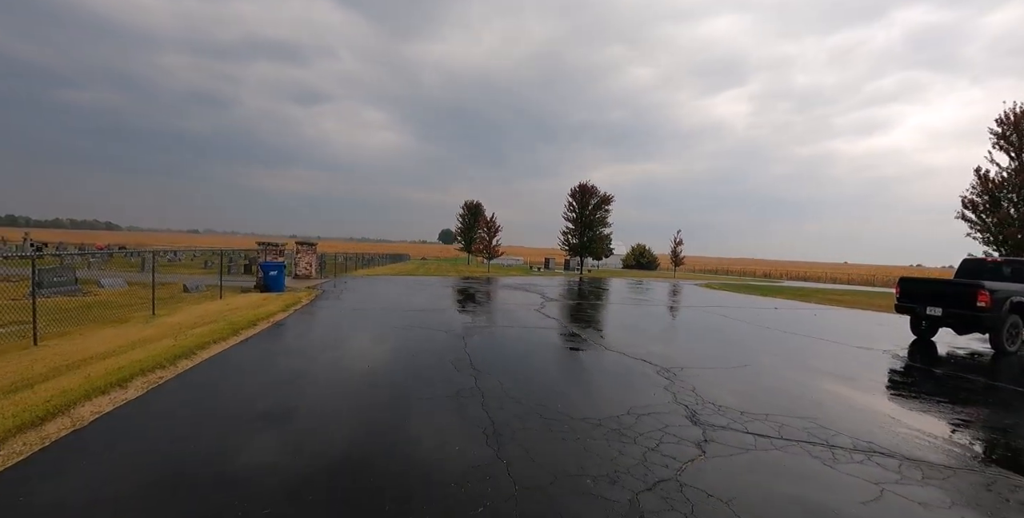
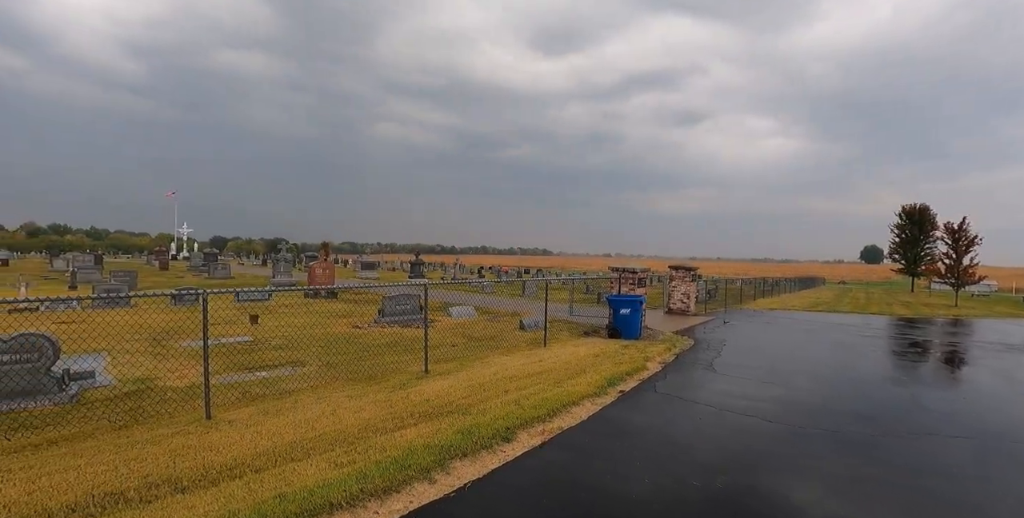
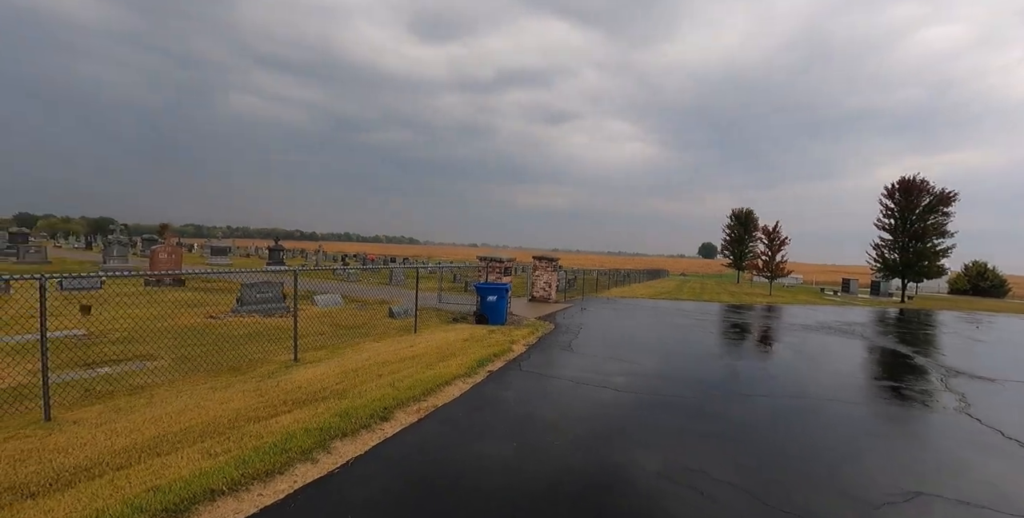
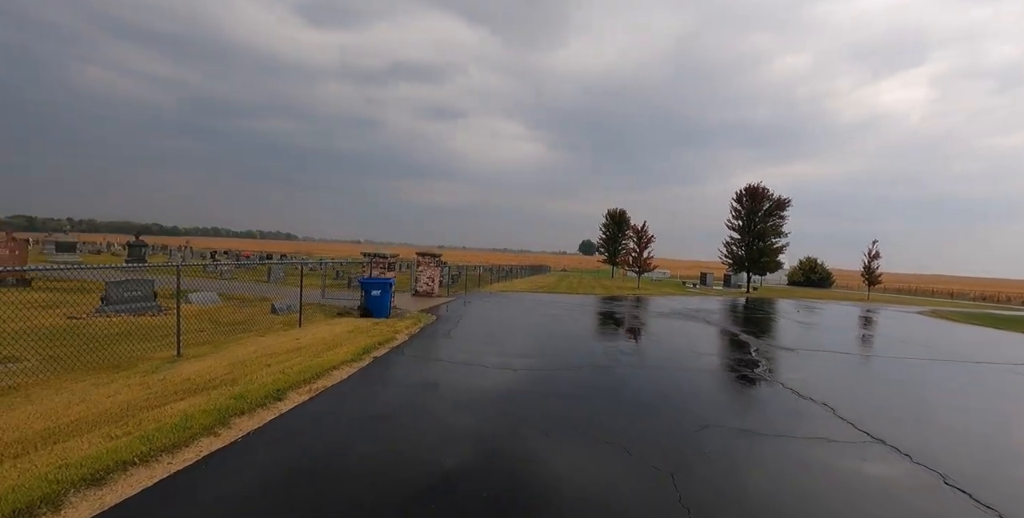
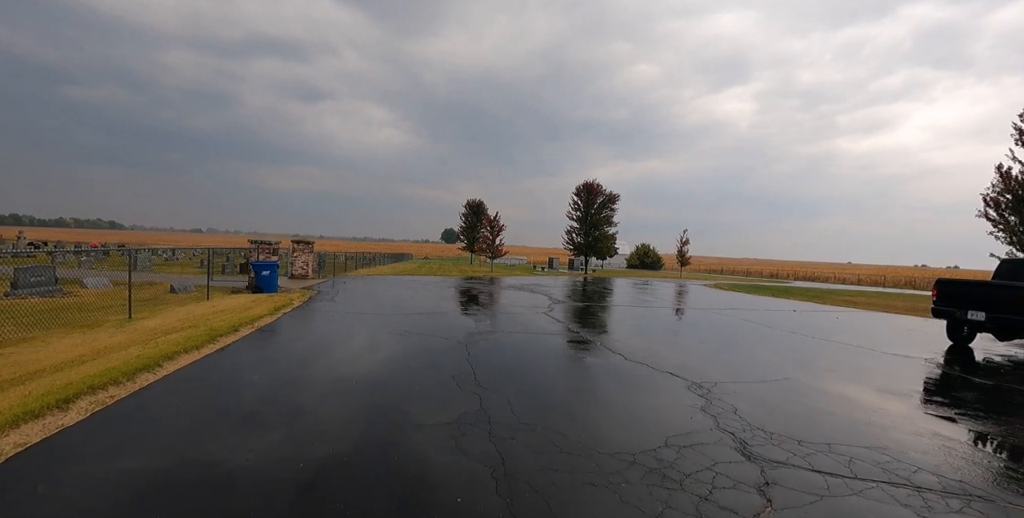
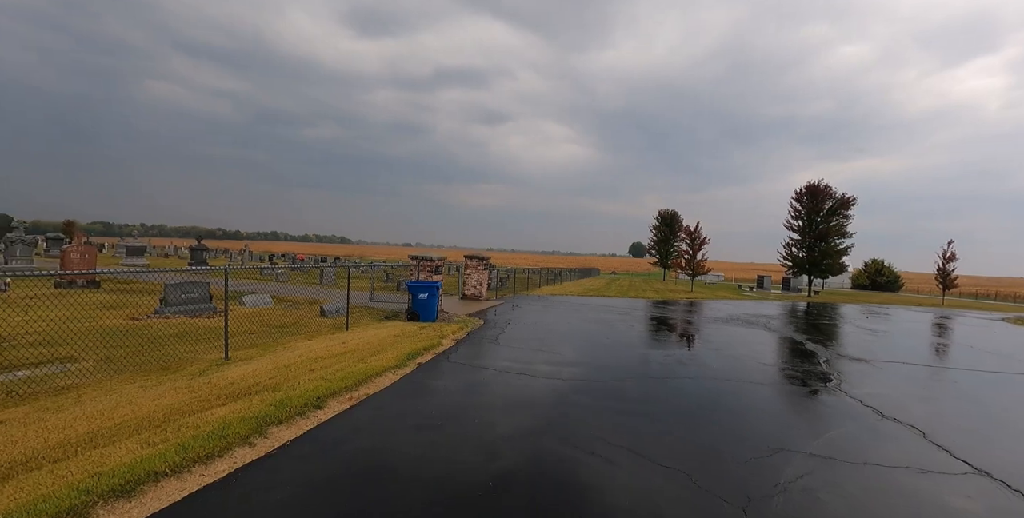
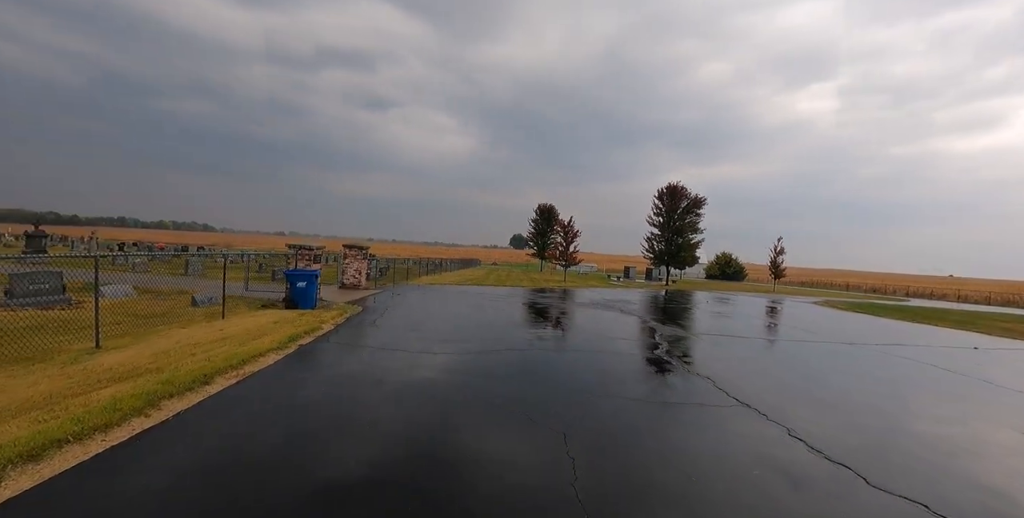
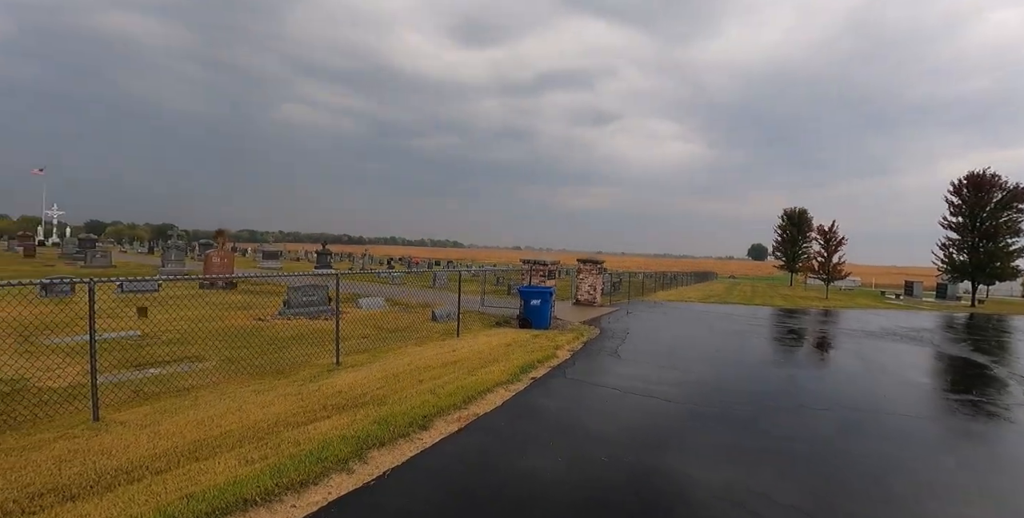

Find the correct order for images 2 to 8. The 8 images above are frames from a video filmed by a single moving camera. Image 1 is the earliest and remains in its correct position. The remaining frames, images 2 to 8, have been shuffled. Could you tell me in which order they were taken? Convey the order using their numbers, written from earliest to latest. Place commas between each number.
5, 7, 4, 6, 3, 8, 2
